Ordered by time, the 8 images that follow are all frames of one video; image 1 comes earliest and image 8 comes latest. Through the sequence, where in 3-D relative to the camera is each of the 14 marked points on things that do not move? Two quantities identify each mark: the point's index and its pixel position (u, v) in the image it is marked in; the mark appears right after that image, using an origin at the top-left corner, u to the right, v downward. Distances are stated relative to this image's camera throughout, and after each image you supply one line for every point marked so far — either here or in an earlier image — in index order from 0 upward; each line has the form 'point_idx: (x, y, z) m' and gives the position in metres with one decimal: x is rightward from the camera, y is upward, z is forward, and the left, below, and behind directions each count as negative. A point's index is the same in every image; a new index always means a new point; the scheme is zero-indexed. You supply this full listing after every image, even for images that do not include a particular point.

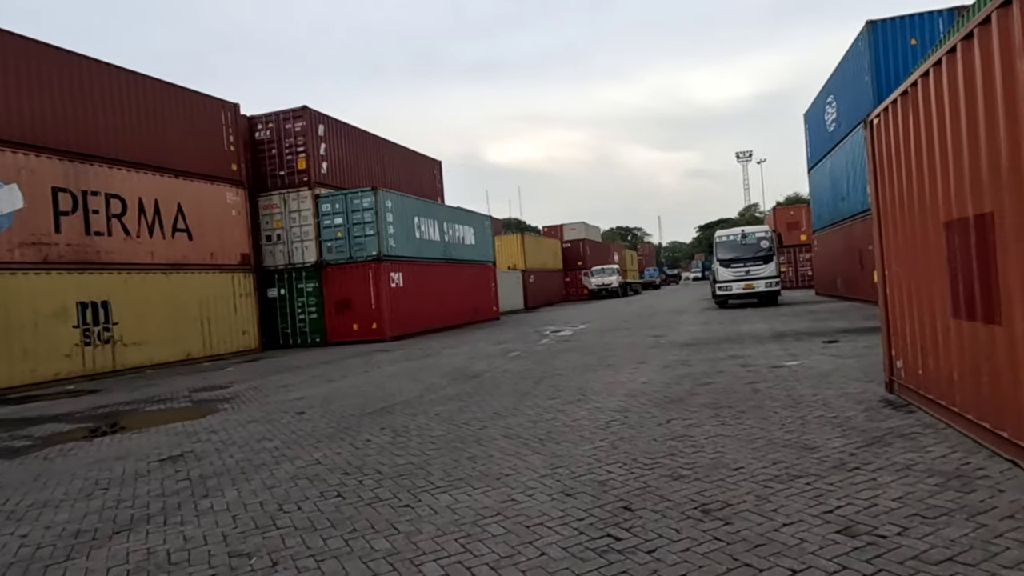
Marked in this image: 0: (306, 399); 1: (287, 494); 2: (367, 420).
0: (-3.3, -1.8, +10.5) m
1: (-1.7, -1.6, +5.0) m
2: (-1.7, -1.6, +7.9) m
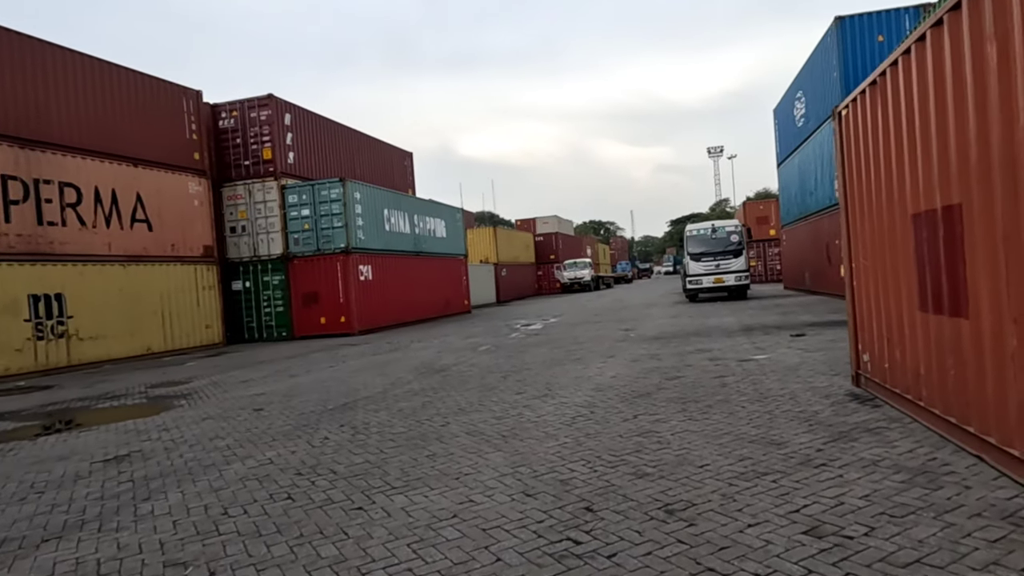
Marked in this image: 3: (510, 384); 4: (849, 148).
0: (-3.8, -1.6, +10.2) m
1: (-2.0, -1.5, +4.7) m
2: (-2.2, -1.5, +7.7) m
3: (0.0, -1.3, +9.1) m
4: (+3.3, +1.4, +6.6) m
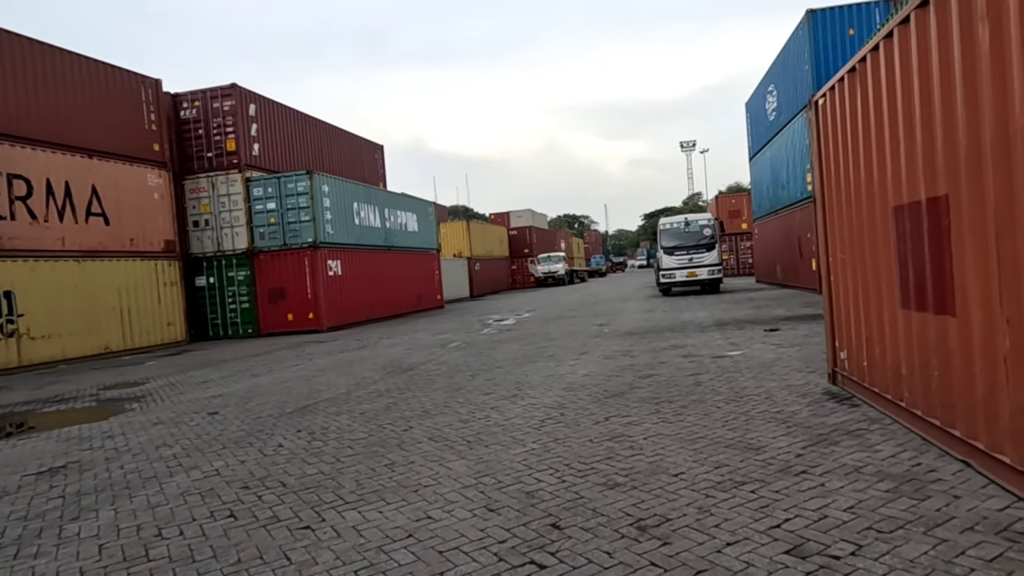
0: (-4.2, -1.6, +9.7) m
1: (-2.2, -1.5, +4.3) m
2: (-2.5, -1.5, +7.3) m
3: (-0.4, -1.3, +8.8) m
4: (+3.0, +1.4, +6.3) m
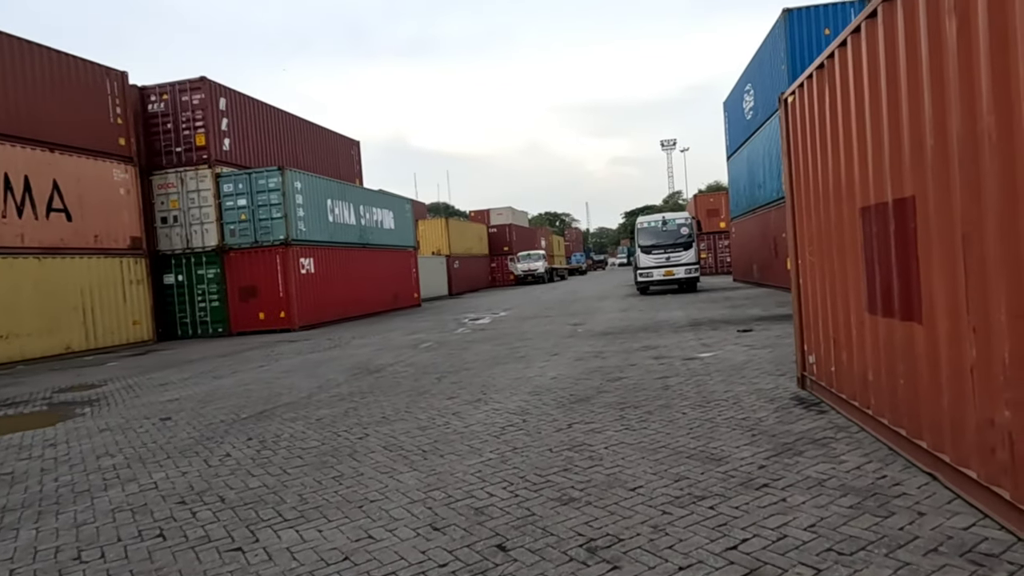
0: (-4.7, -1.6, +9.4) m
1: (-2.6, -1.5, +4.1) m
2: (-2.9, -1.5, +7.0) m
3: (-0.9, -1.3, +8.6) m
4: (+2.7, +1.4, +6.2) m
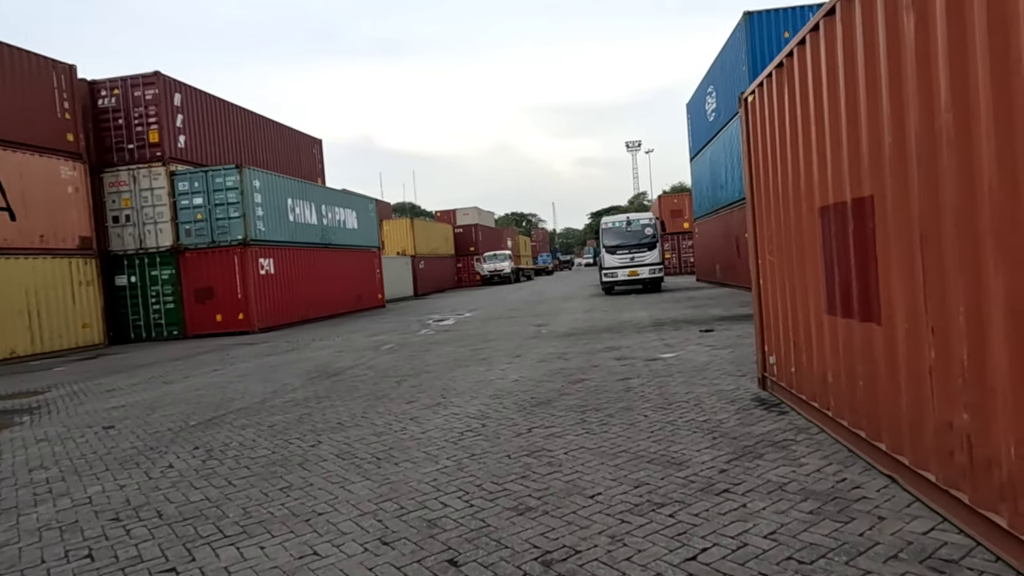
0: (-5.2, -1.6, +9.0) m
1: (-2.8, -1.5, +3.8) m
2: (-3.3, -1.5, +6.7) m
3: (-1.4, -1.3, +8.4) m
4: (+2.3, +1.4, +6.1) m
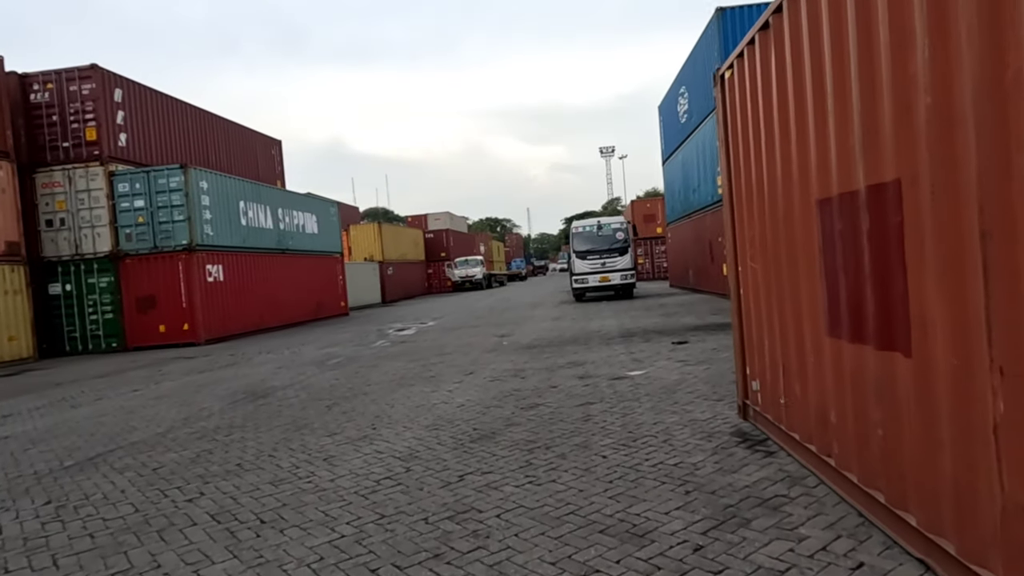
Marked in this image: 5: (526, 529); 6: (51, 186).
0: (-5.8, -1.8, +7.7) m
1: (-3.3, -1.6, +2.6) m
2: (-3.9, -1.6, +5.5) m
3: (-2.0, -1.4, +7.2) m
4: (+1.7, +1.3, +5.2) m
5: (+0.1, -1.3, +3.6) m
6: (-13.9, +3.1, +19.9) m
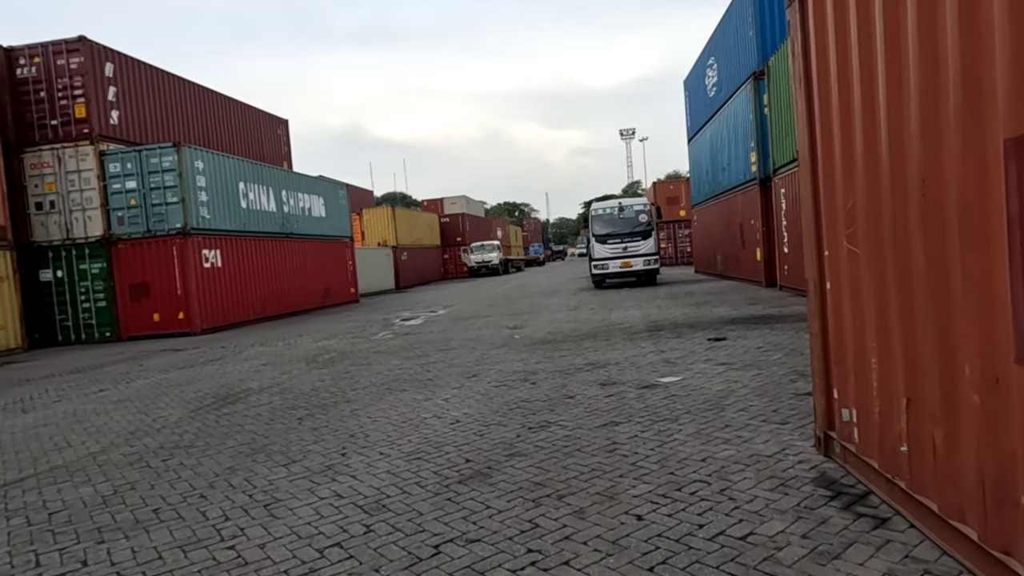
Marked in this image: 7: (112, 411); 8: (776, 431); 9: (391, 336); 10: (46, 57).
0: (-5.8, -1.7, +6.5) m
1: (-3.3, -1.6, +1.3) m
2: (-3.8, -1.6, +4.2) m
3: (-1.9, -1.3, +5.9) m
4: (+1.7, +1.4, +3.7) m
5: (0.0, -1.3, +2.2) m
6: (-13.5, +3.5, +18.8) m
7: (-4.9, -1.5, +8.1) m
8: (+1.9, -1.0, +4.8) m
9: (-2.7, -1.0, +14.6) m
10: (-13.1, +6.5, +18.6) m
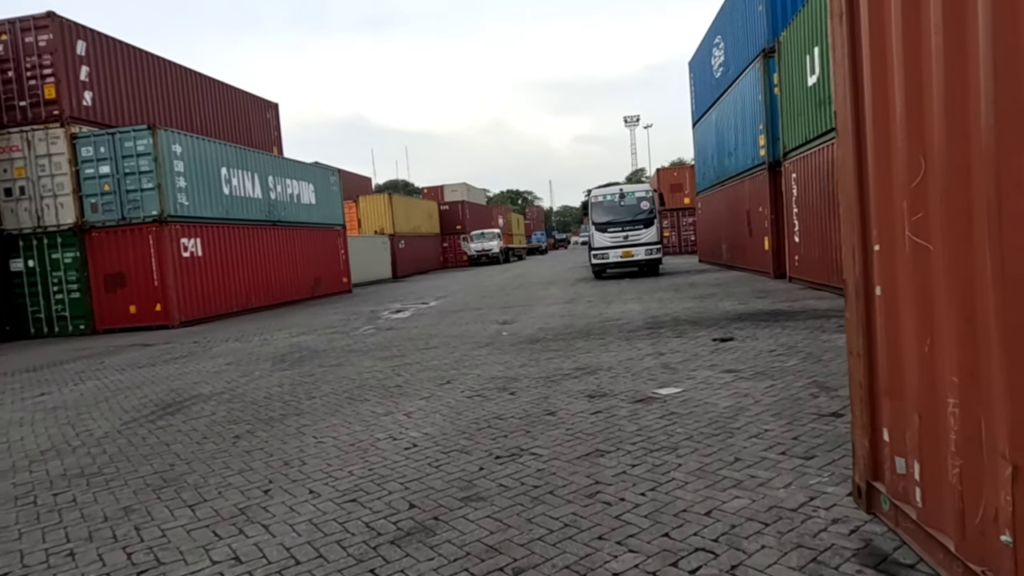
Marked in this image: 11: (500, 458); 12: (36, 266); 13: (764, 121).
0: (-6.0, -1.6, +5.6) m
1: (-3.6, -1.7, +0.4) m
2: (-4.1, -1.6, +3.3) m
3: (-2.2, -1.3, +5.0) m
4: (+1.5, +1.3, +2.7) m
5: (-0.2, -1.3, +1.3) m
6: (-13.6, +3.7, +17.9) m
7: (-5.1, -1.4, +7.2) m
8: (+1.7, -1.0, +3.8) m
9: (-2.9, -0.9, +13.6) m
10: (-13.3, +6.7, +17.5) m
11: (-0.1, -1.1, +4.6) m
12: (-13.1, +0.6, +18.2) m
13: (+6.2, +4.1, +16.4) m
